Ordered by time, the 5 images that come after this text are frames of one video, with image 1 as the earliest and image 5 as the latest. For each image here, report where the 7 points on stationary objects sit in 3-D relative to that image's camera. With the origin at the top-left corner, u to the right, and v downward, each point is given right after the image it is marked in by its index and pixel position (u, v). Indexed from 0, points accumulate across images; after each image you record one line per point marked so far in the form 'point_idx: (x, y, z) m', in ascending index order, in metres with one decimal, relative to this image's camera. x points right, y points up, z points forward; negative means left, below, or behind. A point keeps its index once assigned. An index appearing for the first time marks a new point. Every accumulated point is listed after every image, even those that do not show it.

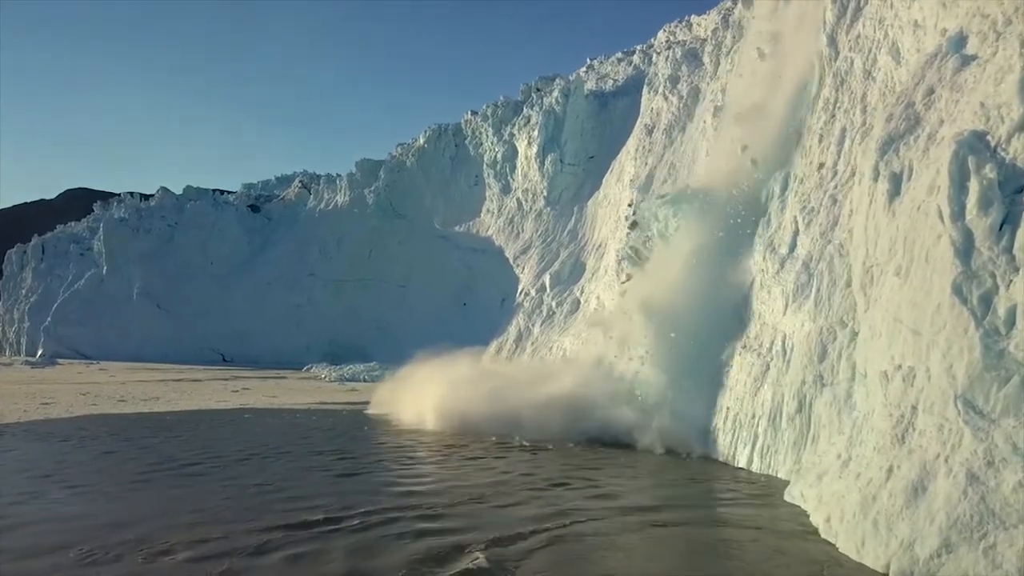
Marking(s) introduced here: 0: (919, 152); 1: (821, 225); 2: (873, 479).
0: (+5.5, +1.8, +12.1) m
1: (+6.7, +1.4, +19.6) m
2: (+4.6, -2.4, +11.5) m
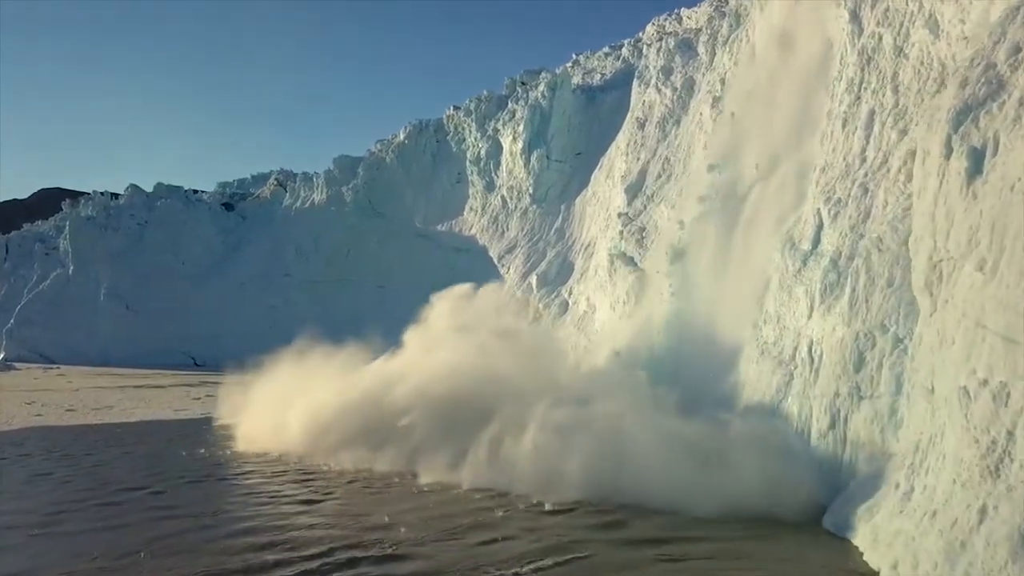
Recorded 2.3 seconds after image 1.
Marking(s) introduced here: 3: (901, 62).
0: (+5.5, +1.8, +10.0) m
1: (+6.6, +1.4, +17.5) m
2: (+4.7, -2.4, +9.4) m
3: (+7.8, +4.6, +18.1) m
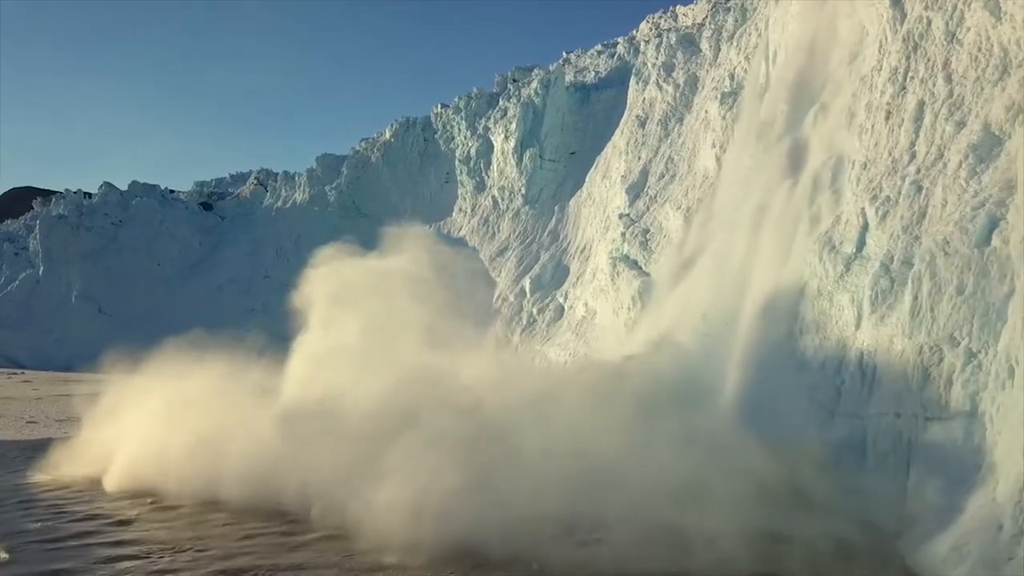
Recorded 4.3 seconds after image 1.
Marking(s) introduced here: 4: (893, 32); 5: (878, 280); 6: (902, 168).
0: (+6.0, +1.8, +8.3) m
1: (+6.9, +1.2, +15.9) m
2: (+5.2, -2.5, +7.7) m
3: (+8.2, +4.4, +16.6) m
4: (+7.9, +5.3, +18.6) m
5: (+6.3, +0.2, +15.5) m
6: (+7.3, +2.2, +16.8) m
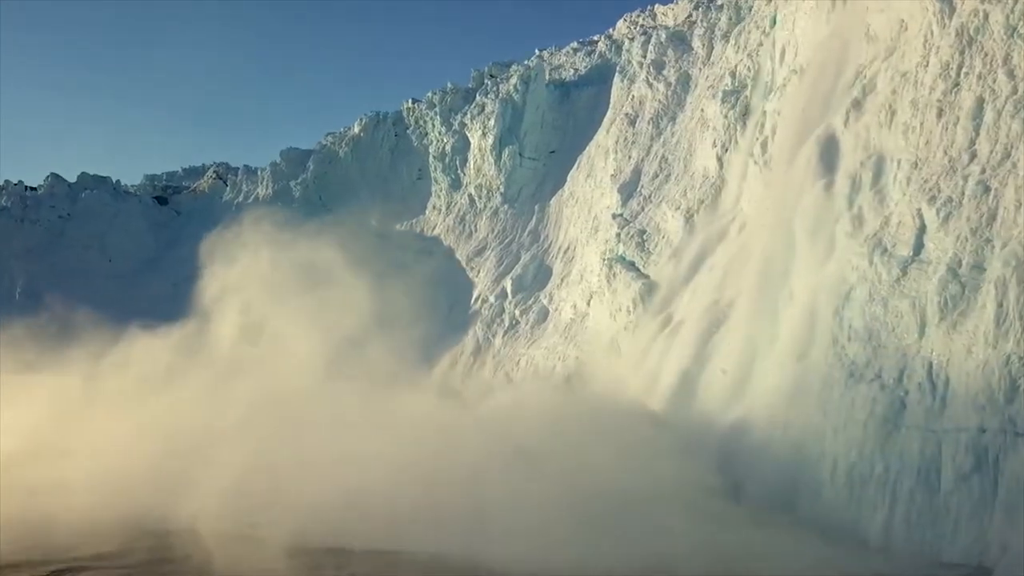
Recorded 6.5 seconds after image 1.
0: (+7.2, +1.7, +7.4) m
1: (+7.6, +1.1, +15.0) m
2: (+6.3, -2.6, +6.8) m
3: (+8.9, +4.3, +15.8) m
4: (+8.5, +5.2, +17.8) m
5: (+7.1, +0.1, +14.6) m
6: (+8.0, +2.1, +16.0) m
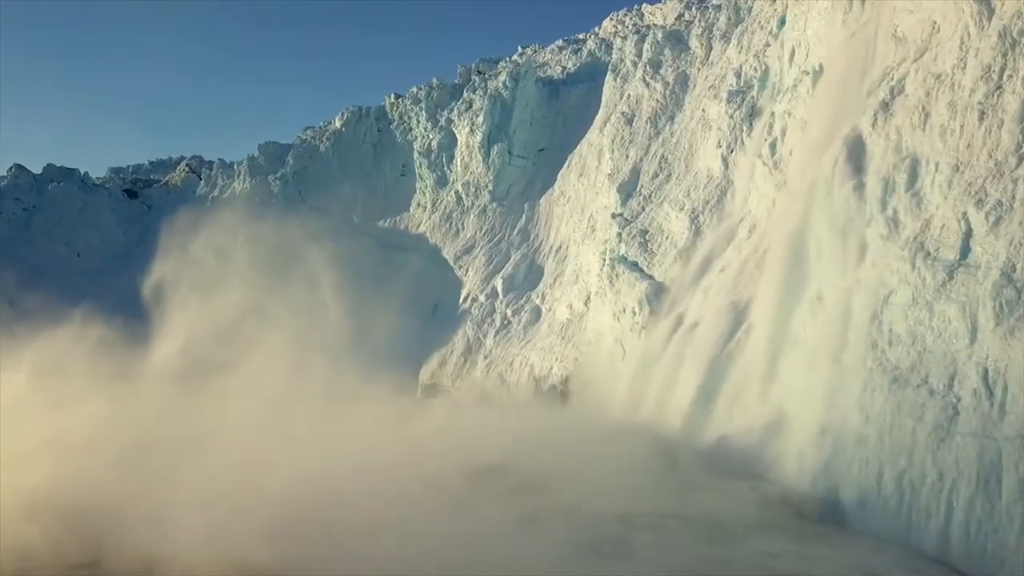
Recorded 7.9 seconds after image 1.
0: (+8.3, +1.6, +7.2) m
1: (+8.4, +1.0, +14.8) m
2: (+7.4, -2.7, +6.5) m
3: (+9.6, +4.2, +15.6) m
4: (+9.2, +5.1, +17.6) m
5: (+7.8, 0.0, +14.4) m
6: (+8.7, +2.0, +15.8) m
